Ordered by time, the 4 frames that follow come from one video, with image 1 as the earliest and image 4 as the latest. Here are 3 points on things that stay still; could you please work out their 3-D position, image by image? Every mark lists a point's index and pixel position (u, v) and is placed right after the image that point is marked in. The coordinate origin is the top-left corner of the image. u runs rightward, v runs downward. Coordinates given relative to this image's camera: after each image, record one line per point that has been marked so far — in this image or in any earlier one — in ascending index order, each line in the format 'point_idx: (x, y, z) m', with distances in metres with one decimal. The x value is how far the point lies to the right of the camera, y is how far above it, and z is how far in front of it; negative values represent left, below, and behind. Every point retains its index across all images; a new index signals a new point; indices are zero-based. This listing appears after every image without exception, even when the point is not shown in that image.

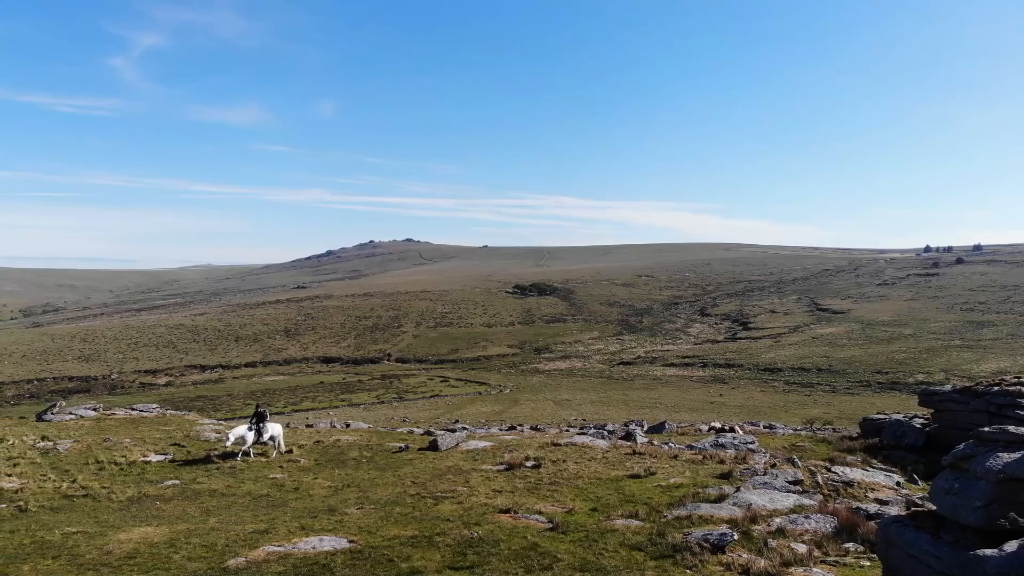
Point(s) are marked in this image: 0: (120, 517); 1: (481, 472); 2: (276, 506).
0: (-9.0, -5.3, +12.2) m
1: (-0.9, -5.5, +15.7) m
2: (-5.7, -5.3, +12.9) m
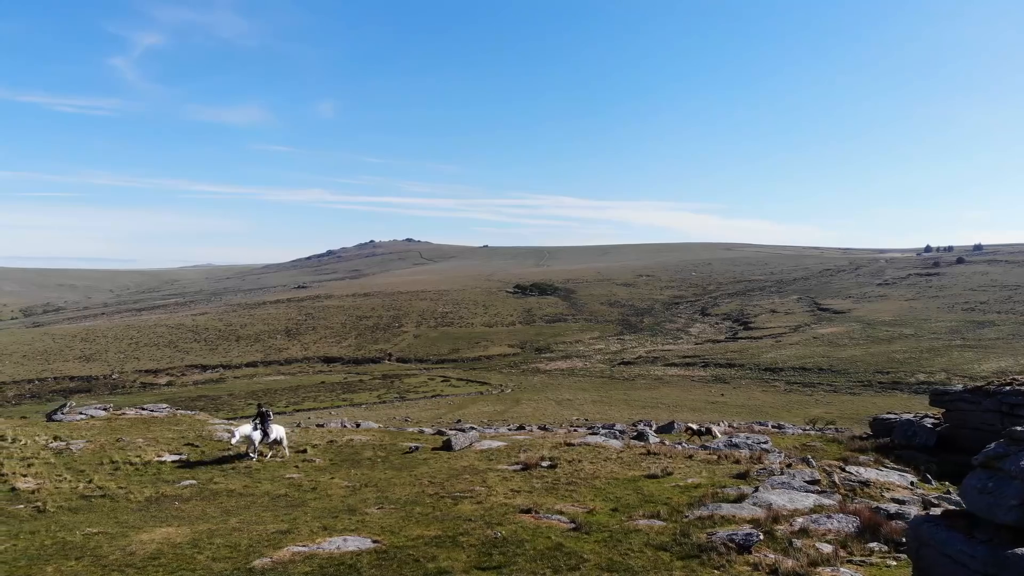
0: (-8.5, -5.3, +12.1) m
1: (-0.4, -5.4, +15.6) m
2: (-5.2, -5.3, +12.8) m
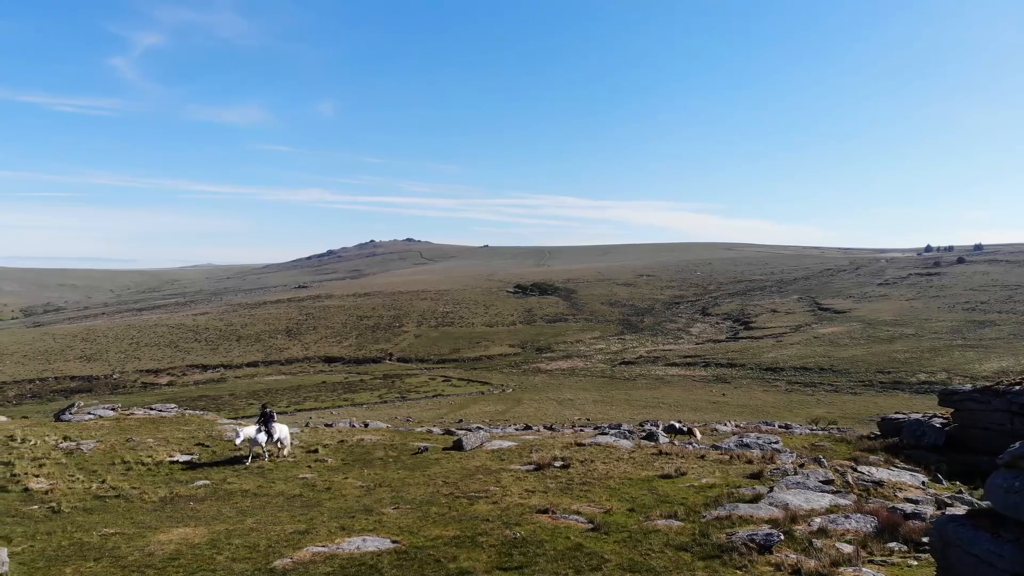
0: (-8.1, -5.3, +12.1) m
1: (0.0, -5.4, +15.6) m
2: (-4.8, -5.3, +12.8) m
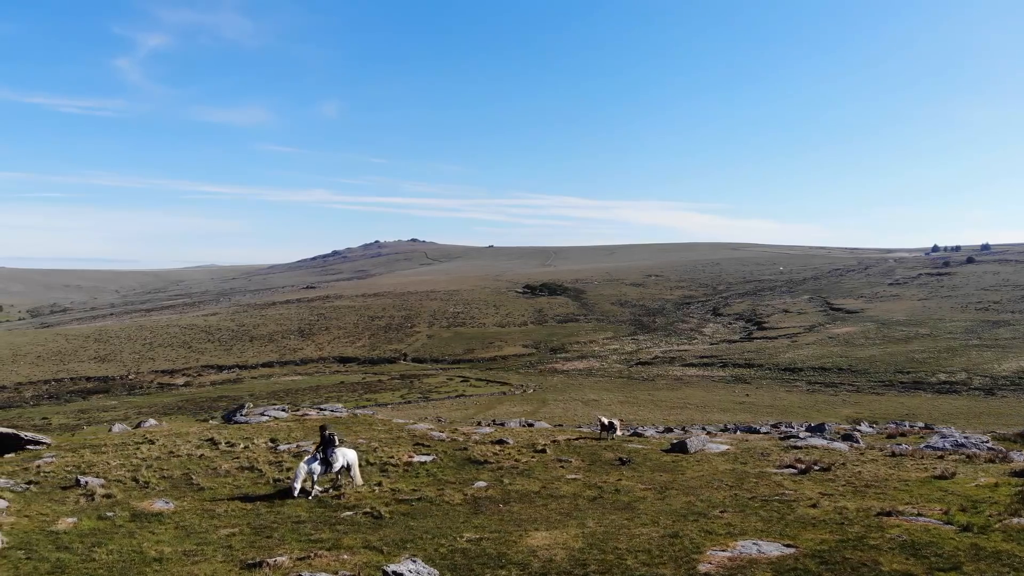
0: (-0.5, -5.2, +11.8) m
1: (+7.6, -5.4, +15.4) m
2: (+2.7, -5.2, +12.5) m
